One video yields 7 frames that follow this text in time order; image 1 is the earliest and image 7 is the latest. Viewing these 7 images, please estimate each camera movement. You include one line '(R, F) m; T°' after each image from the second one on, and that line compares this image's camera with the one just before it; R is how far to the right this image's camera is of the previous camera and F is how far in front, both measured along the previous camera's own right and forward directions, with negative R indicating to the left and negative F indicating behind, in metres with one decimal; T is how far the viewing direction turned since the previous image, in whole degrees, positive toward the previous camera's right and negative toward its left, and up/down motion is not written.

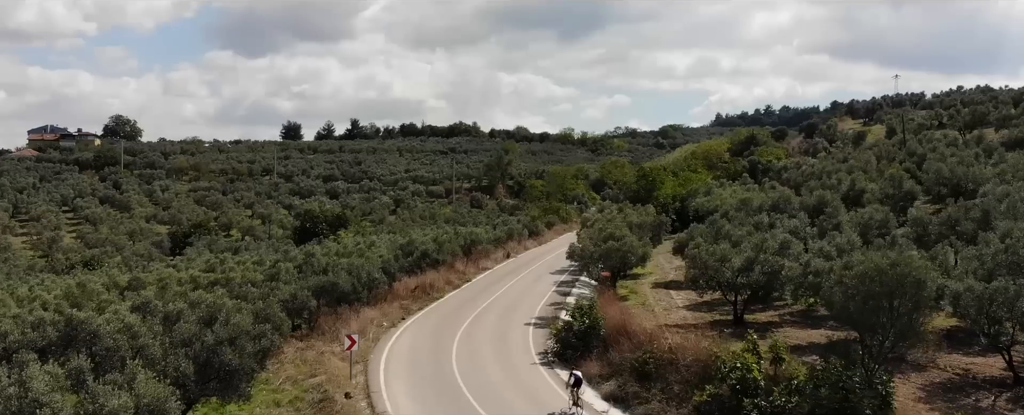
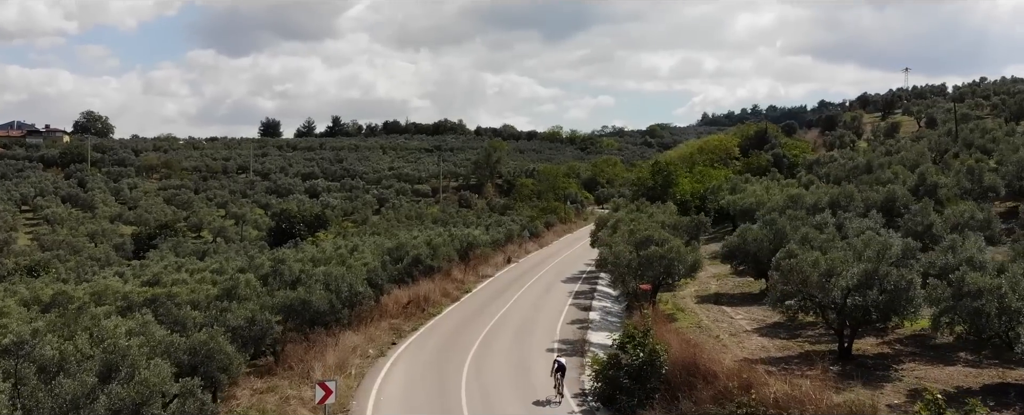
(-0.9, +5.8) m; +1°
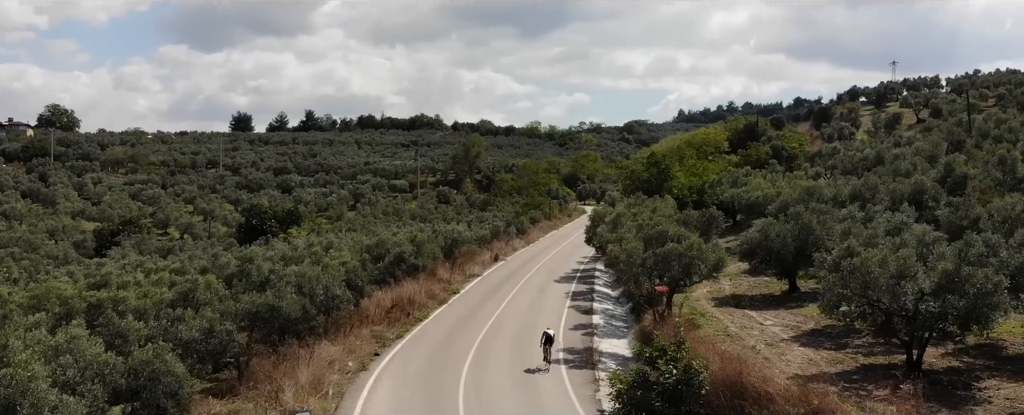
(-0.6, +2.8) m; +2°
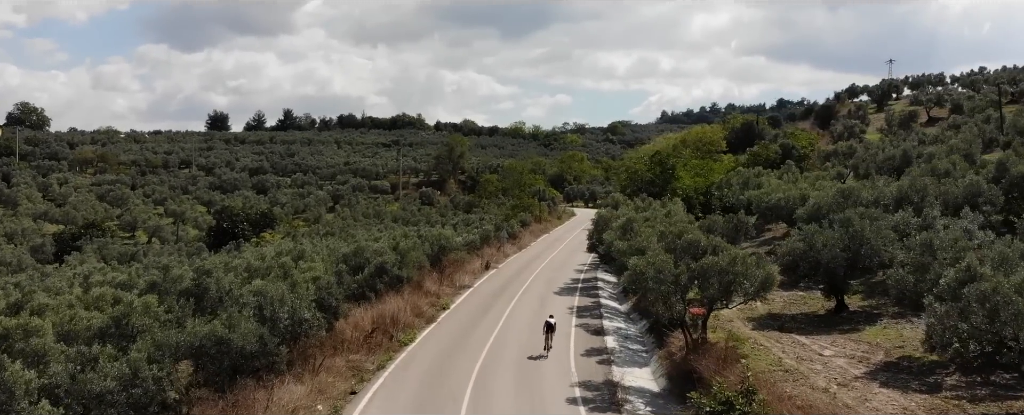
(-0.5, +3.5) m; +1°
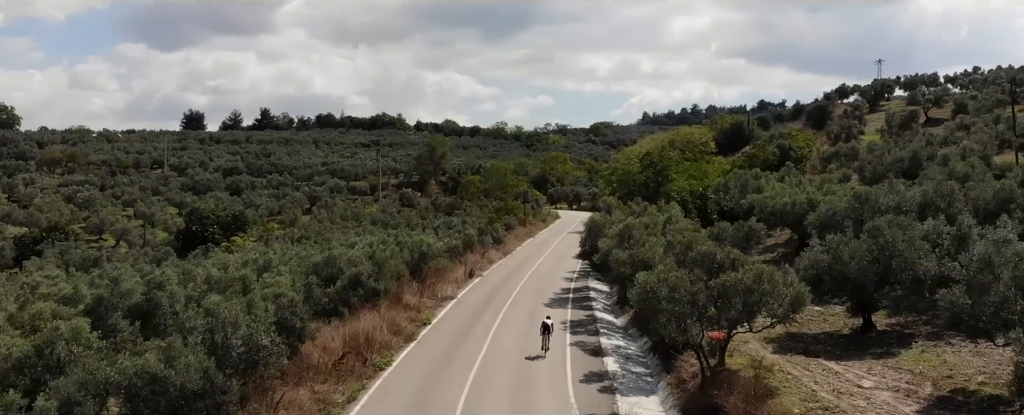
(-0.2, +2.3) m; +1°
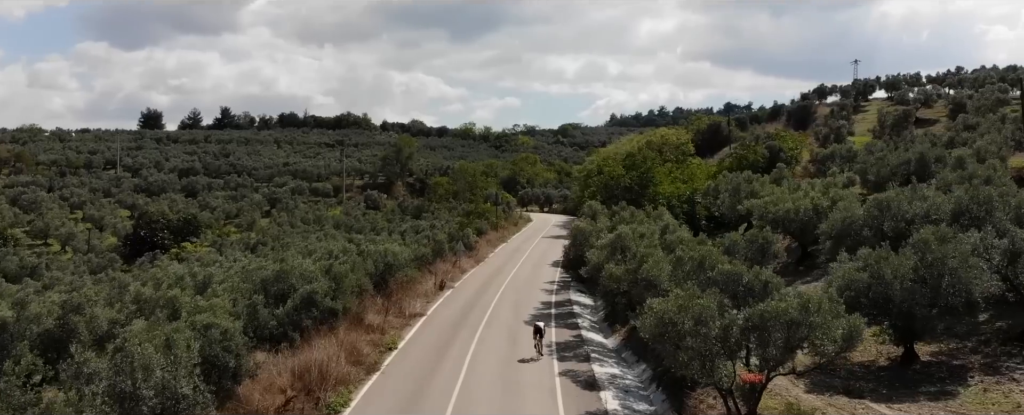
(-0.3, +3.0) m; +2°
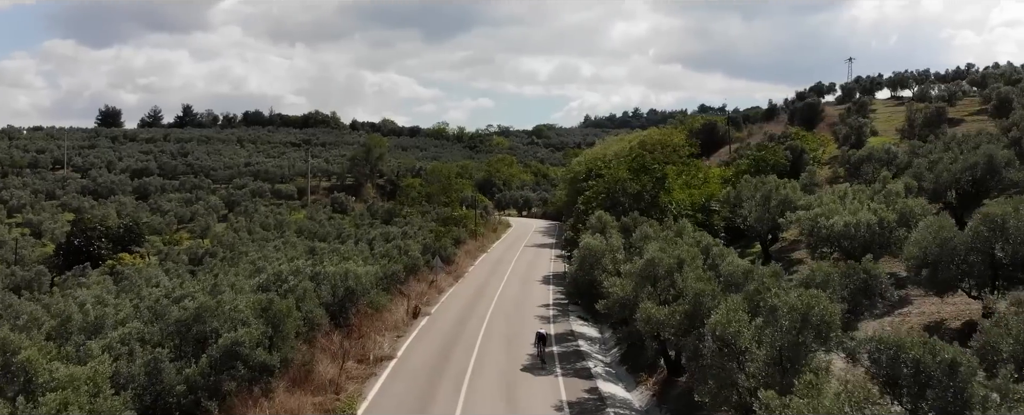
(-0.5, +5.3) m; +2°
